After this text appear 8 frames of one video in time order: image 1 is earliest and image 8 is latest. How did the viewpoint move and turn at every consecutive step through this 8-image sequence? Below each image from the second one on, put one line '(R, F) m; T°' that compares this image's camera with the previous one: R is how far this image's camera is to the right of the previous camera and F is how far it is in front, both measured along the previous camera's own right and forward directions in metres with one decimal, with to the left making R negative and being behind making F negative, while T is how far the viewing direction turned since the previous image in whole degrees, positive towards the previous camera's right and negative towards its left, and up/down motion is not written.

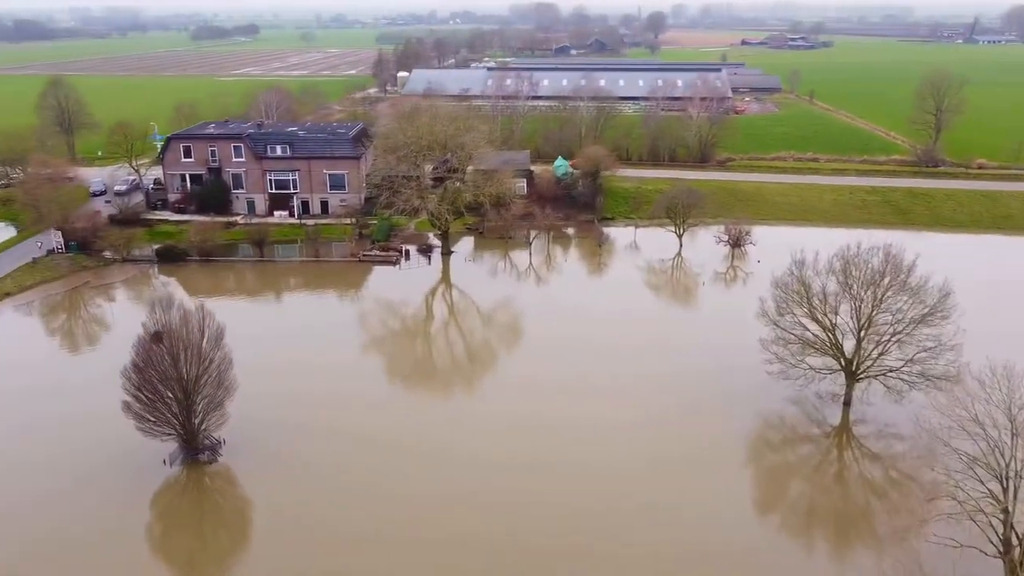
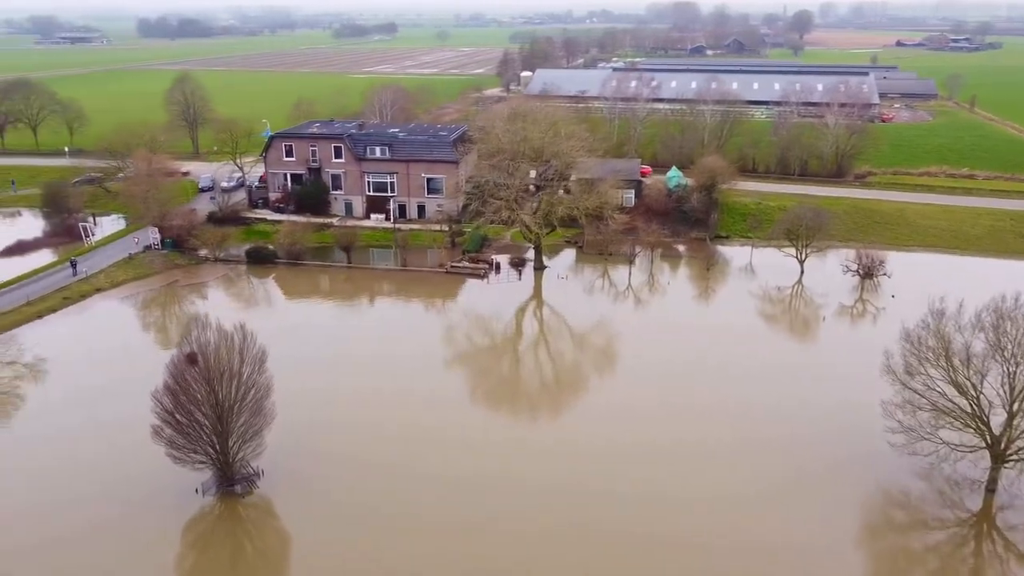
(+1.4, +3.3) m; -9°
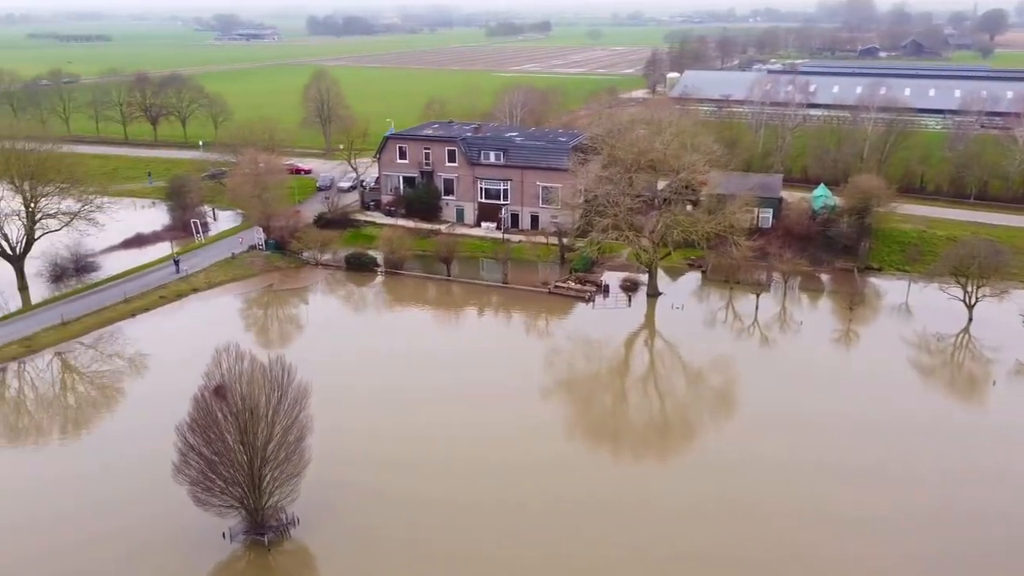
(+1.6, +3.8) m; -10°
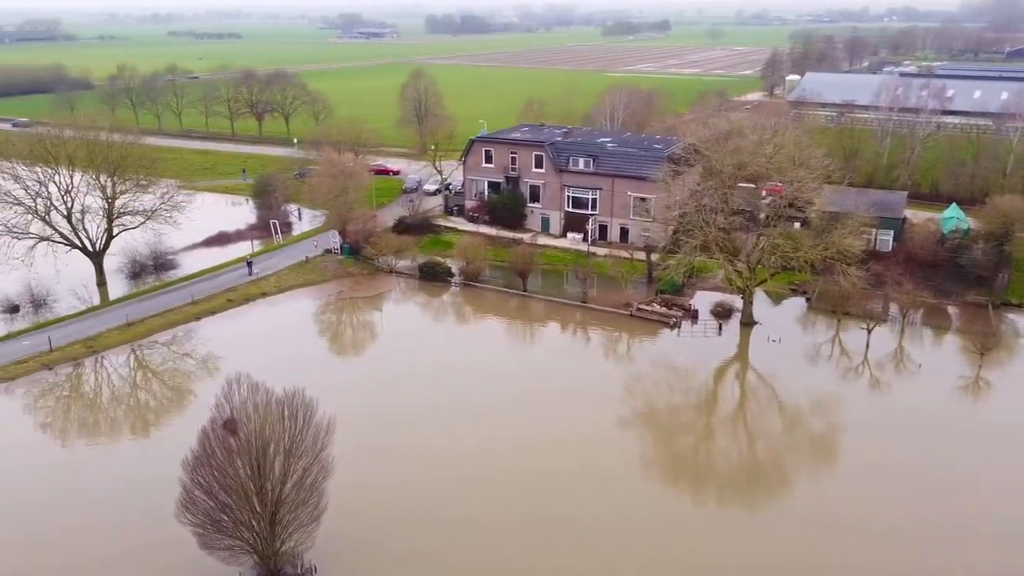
(+1.2, +2.8) m; -8°
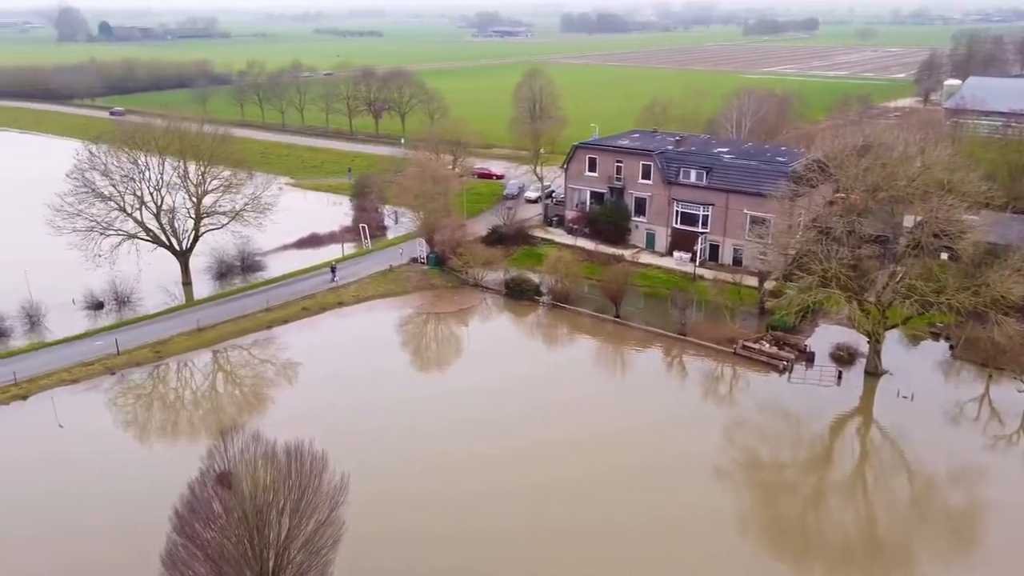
(+1.4, +3.3) m; -9°
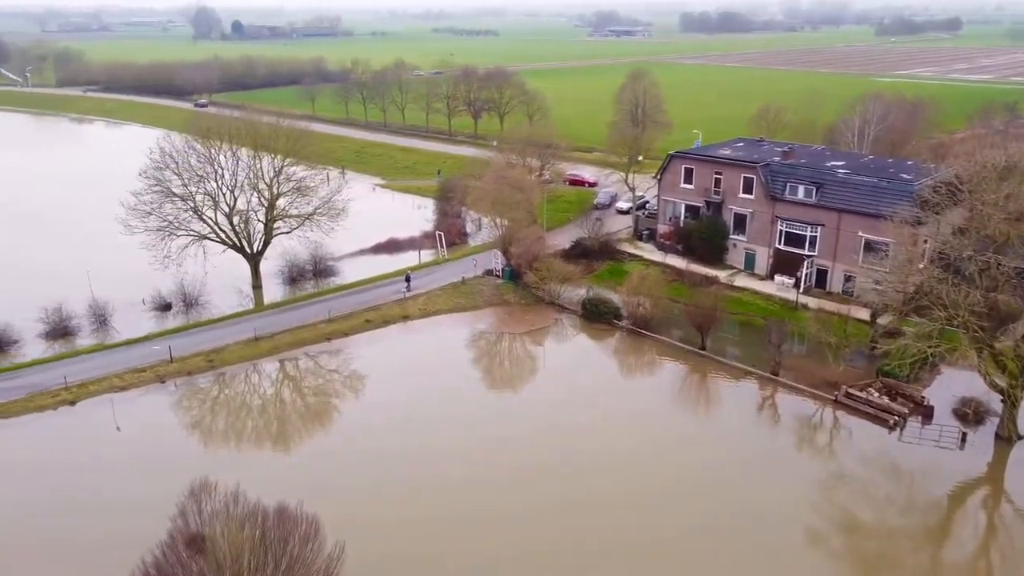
(+1.2, +2.8) m; -8°
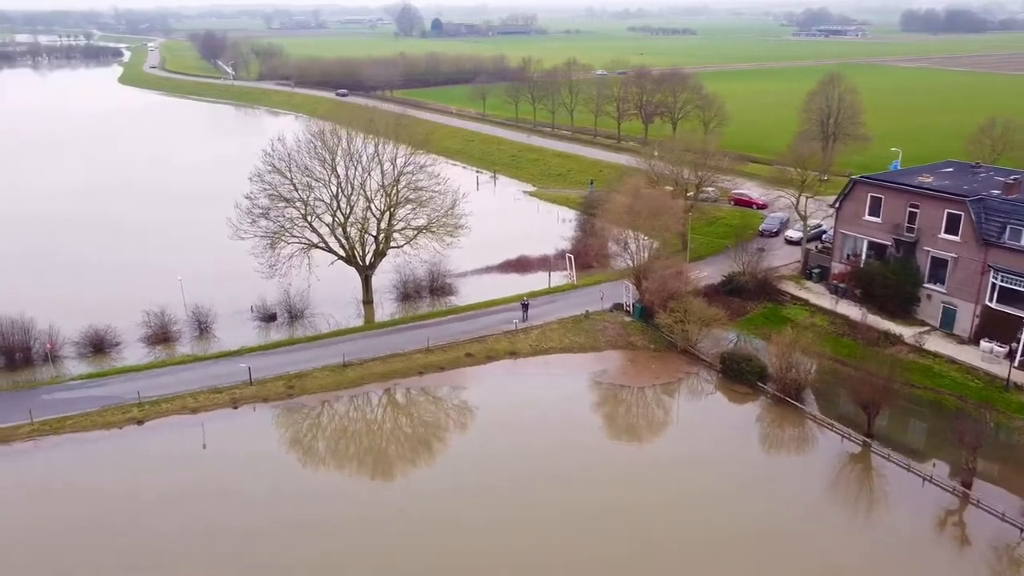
(+1.9, +4.8) m; -13°
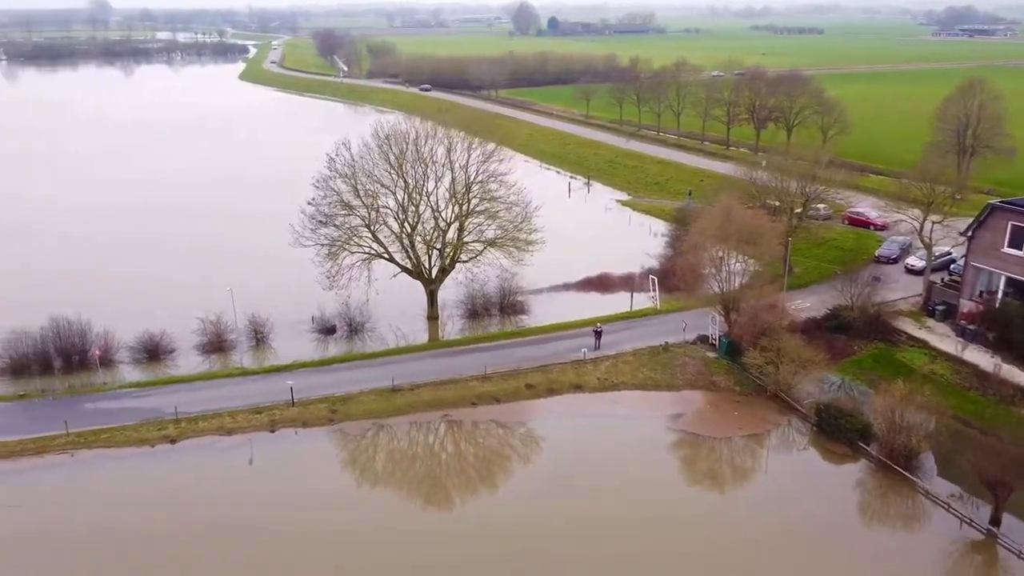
(+1.3, +2.8) m; -8°
